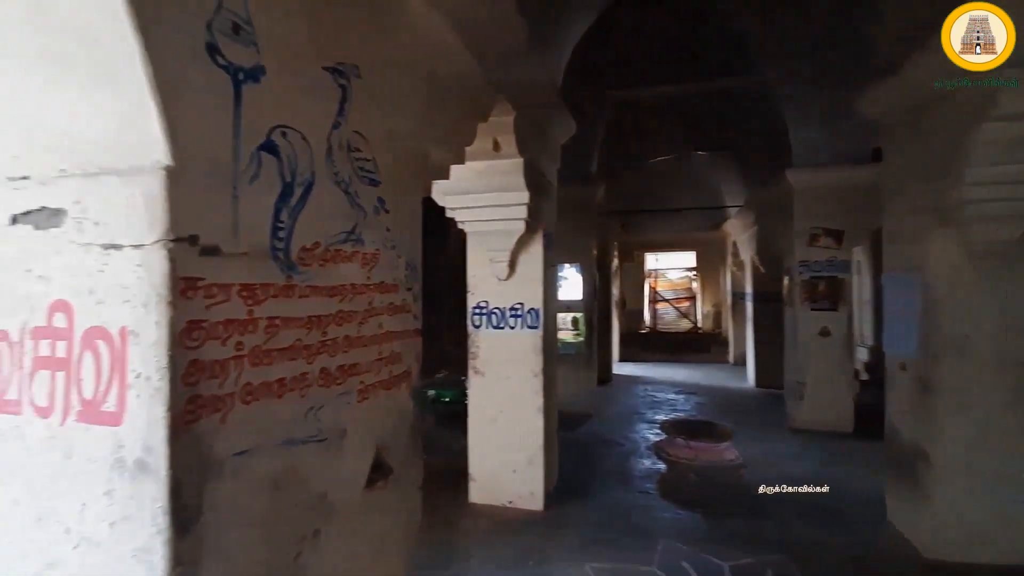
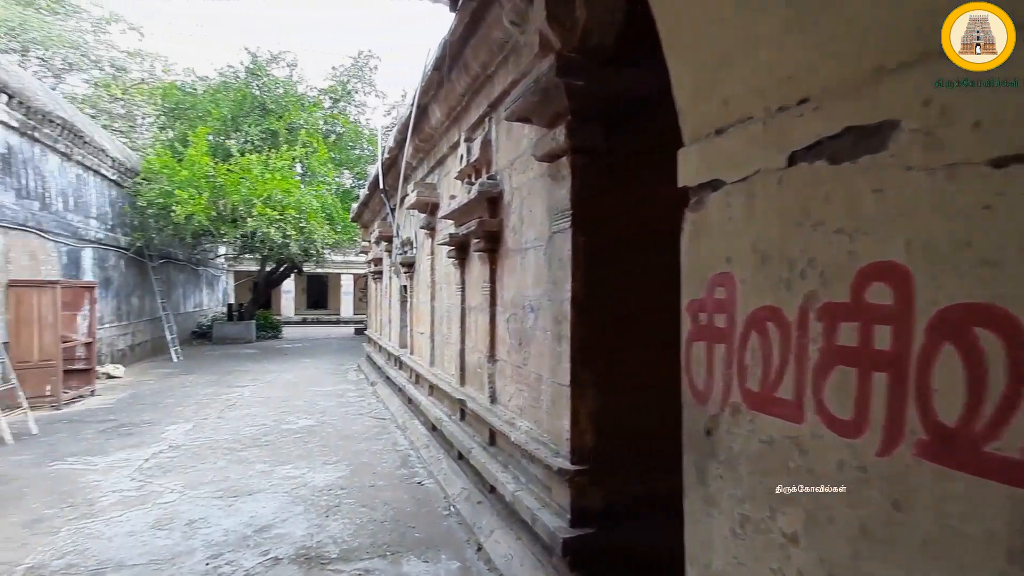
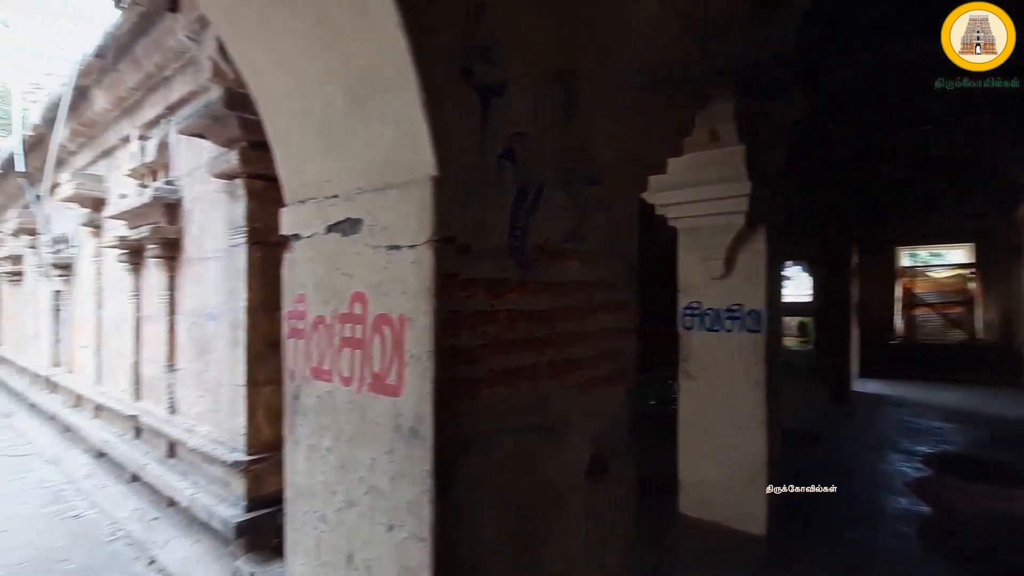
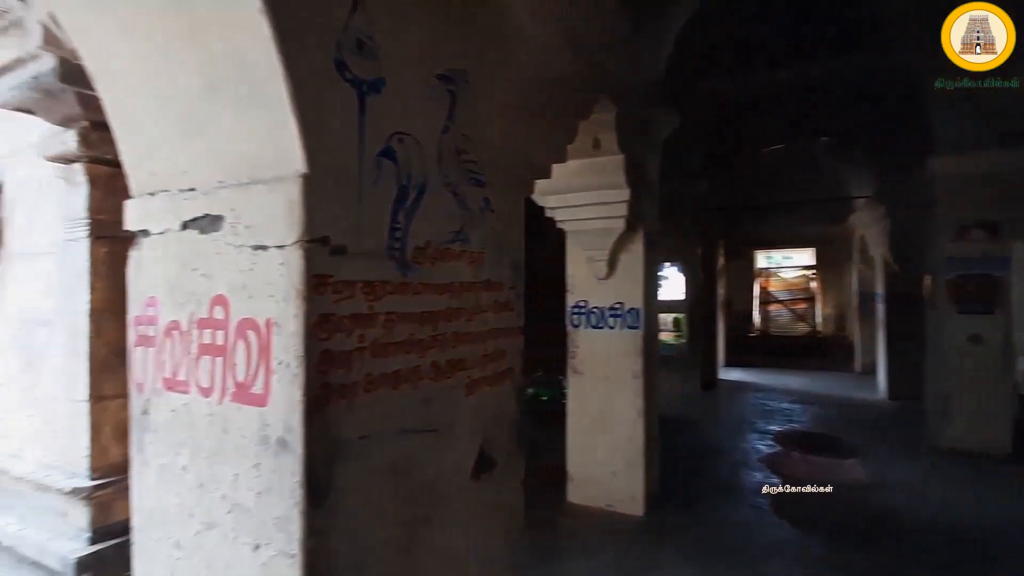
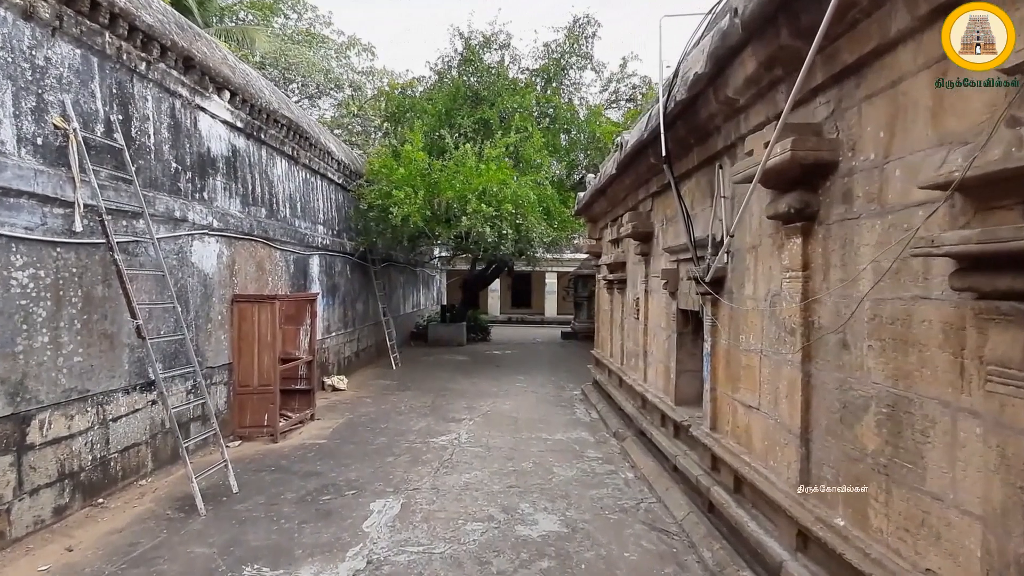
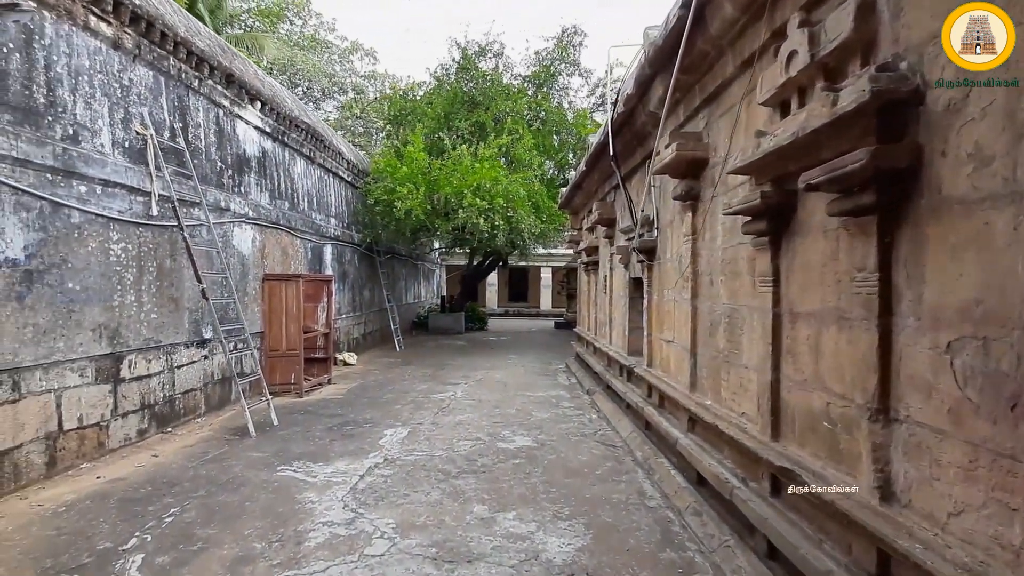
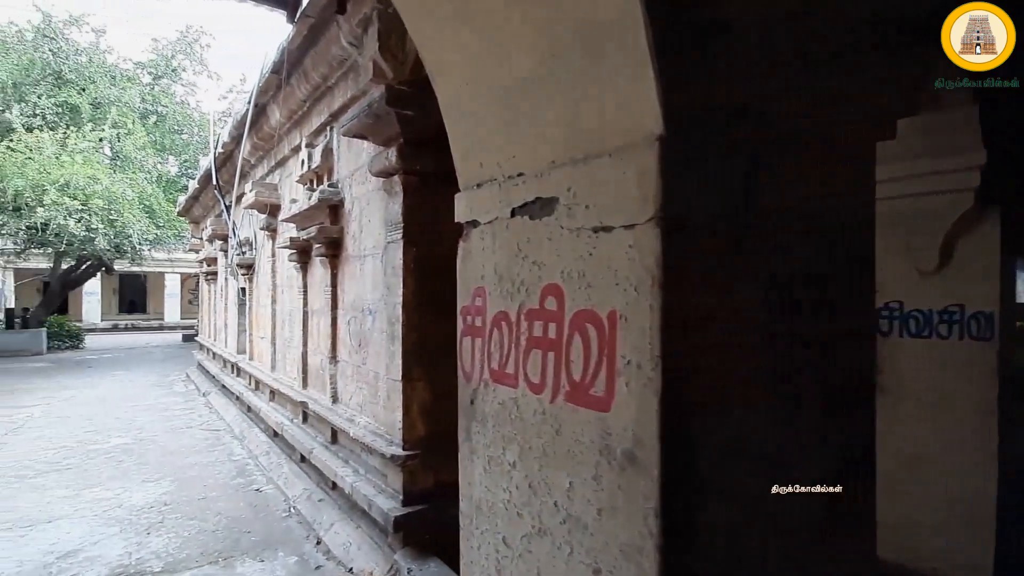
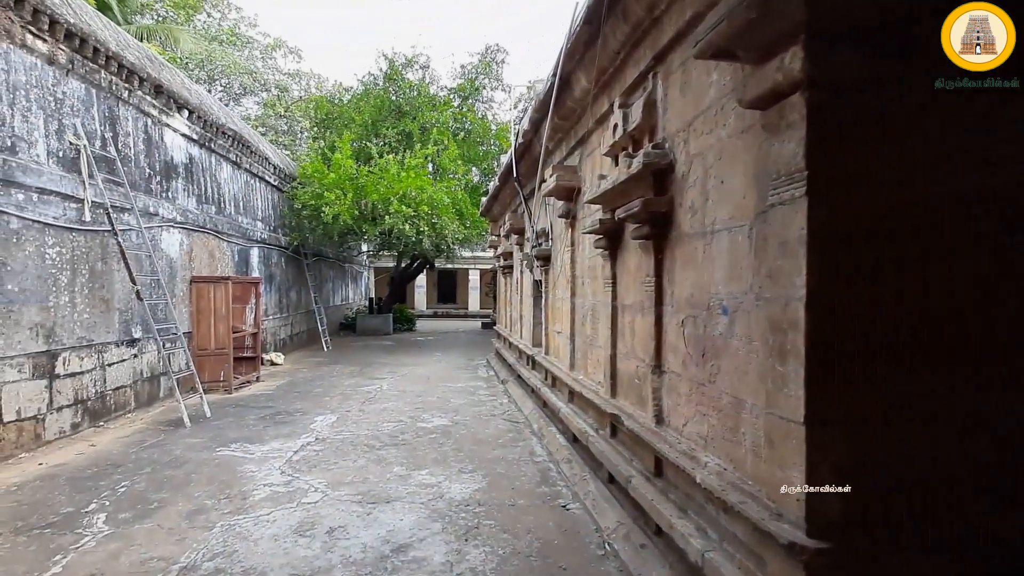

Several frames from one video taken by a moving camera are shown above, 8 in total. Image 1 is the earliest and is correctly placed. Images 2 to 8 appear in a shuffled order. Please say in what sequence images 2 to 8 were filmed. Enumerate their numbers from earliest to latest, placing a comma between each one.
4, 3, 7, 2, 8, 6, 5
